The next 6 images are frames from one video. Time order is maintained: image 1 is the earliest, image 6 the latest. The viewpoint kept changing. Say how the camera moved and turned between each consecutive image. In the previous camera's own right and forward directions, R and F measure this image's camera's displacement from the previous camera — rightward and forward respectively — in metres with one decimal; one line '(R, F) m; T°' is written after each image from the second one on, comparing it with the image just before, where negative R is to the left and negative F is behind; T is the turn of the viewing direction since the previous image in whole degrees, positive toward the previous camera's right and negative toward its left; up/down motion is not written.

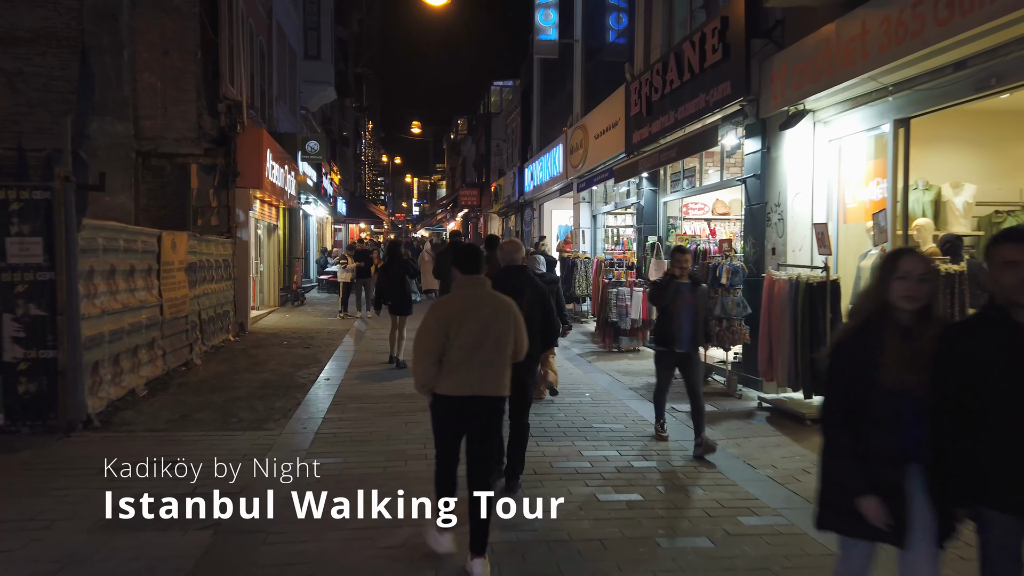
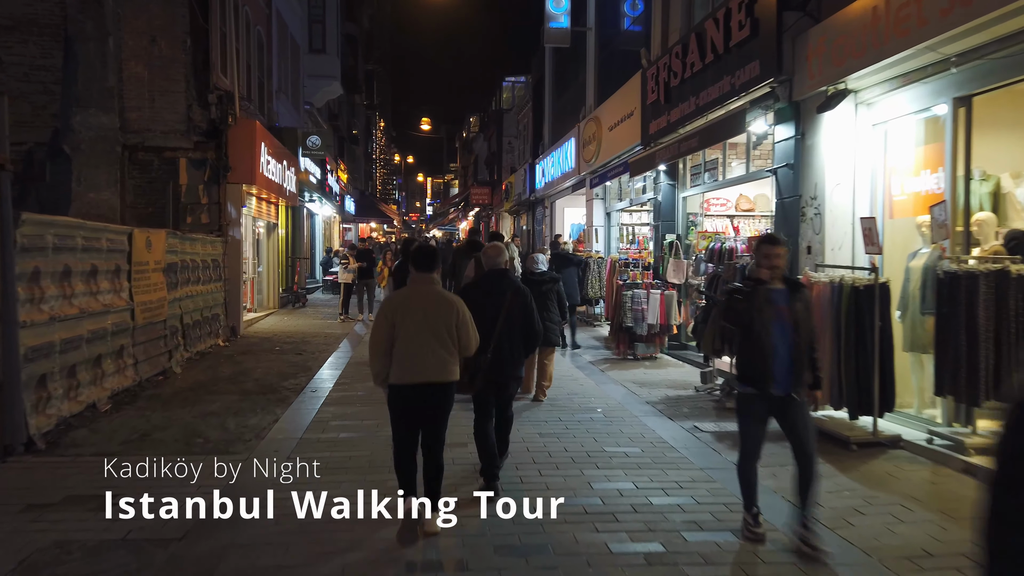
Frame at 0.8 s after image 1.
(+0.1, +0.8) m; -1°
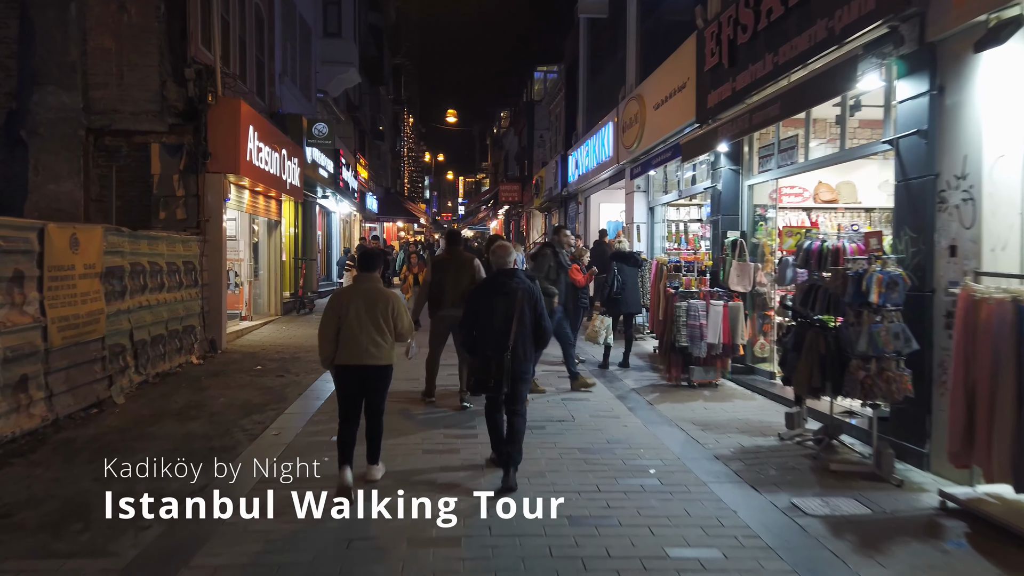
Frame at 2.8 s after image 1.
(+0.1, +1.9) m; -2°
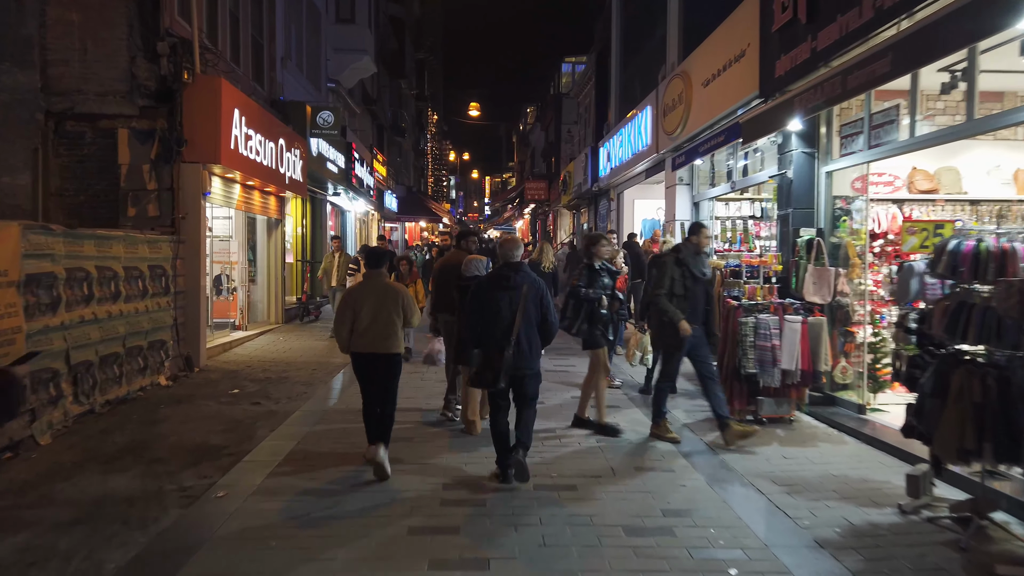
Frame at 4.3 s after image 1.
(0.0, +1.6) m; -2°
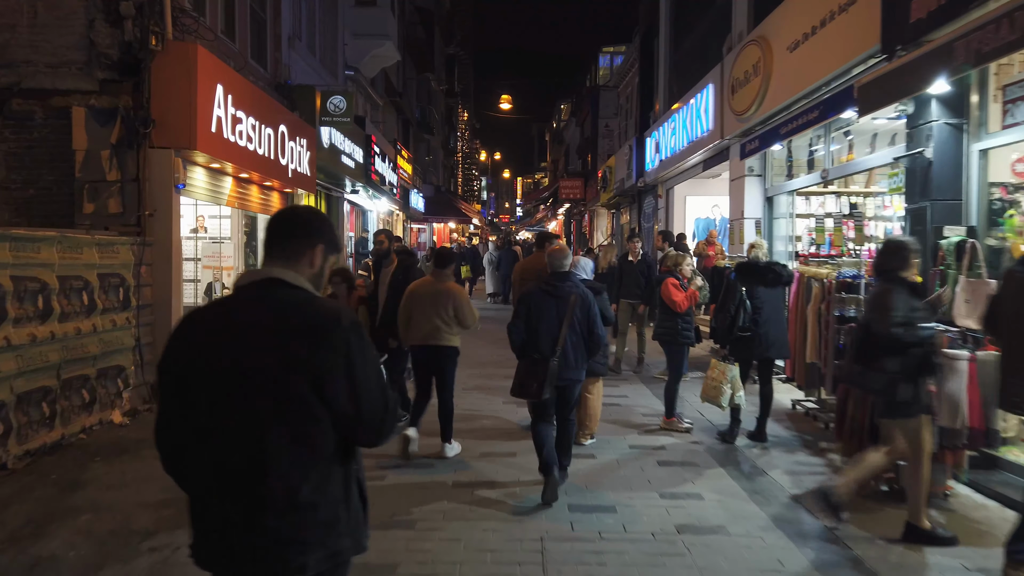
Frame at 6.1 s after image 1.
(-0.1, +1.7) m; -2°
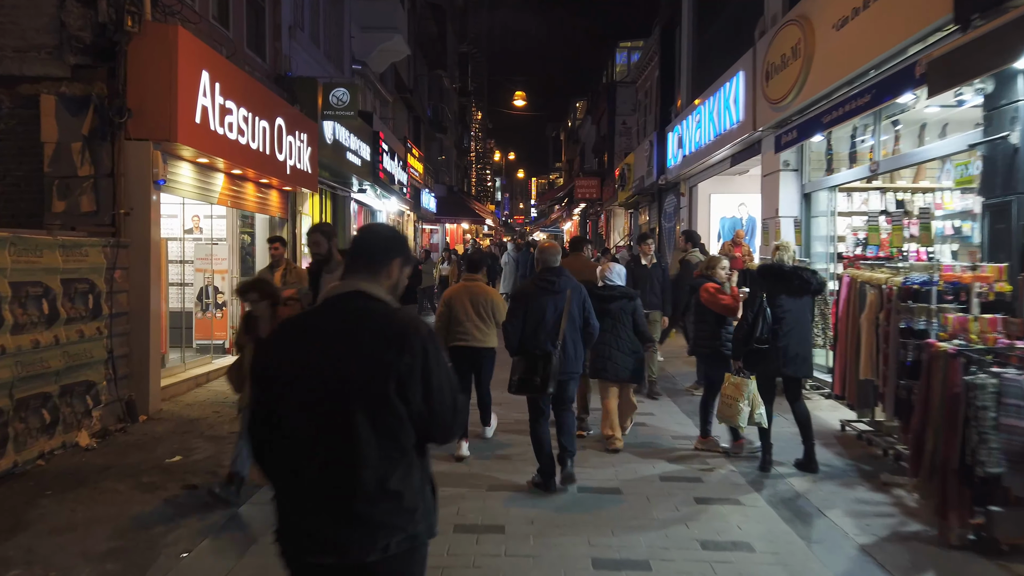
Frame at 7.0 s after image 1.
(0.0, +0.8) m; -1°
